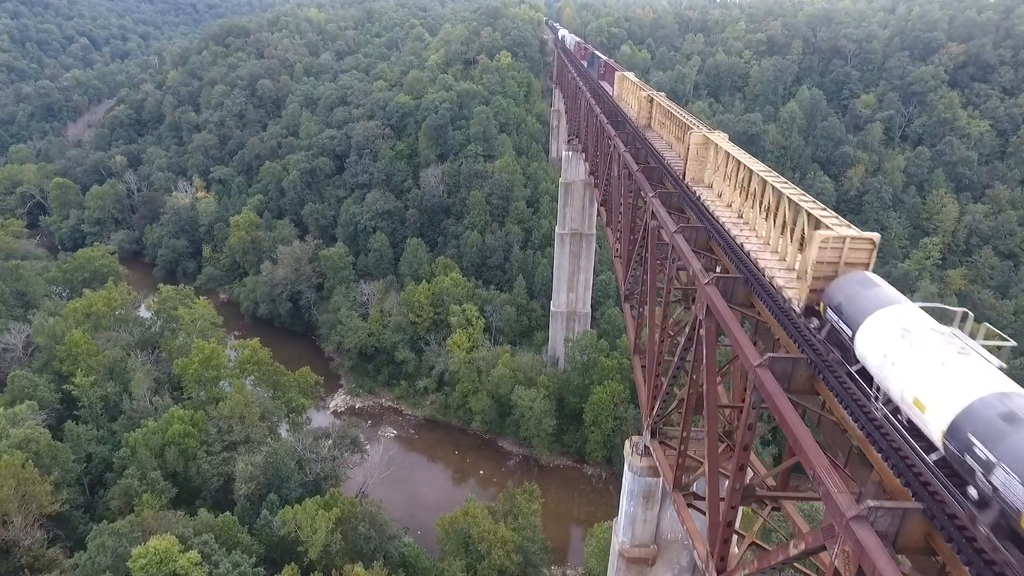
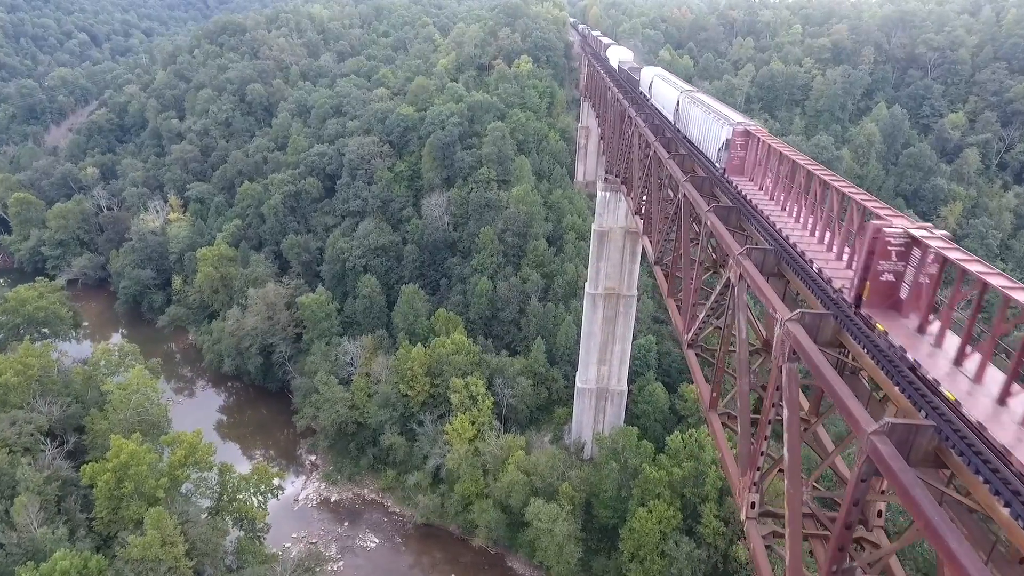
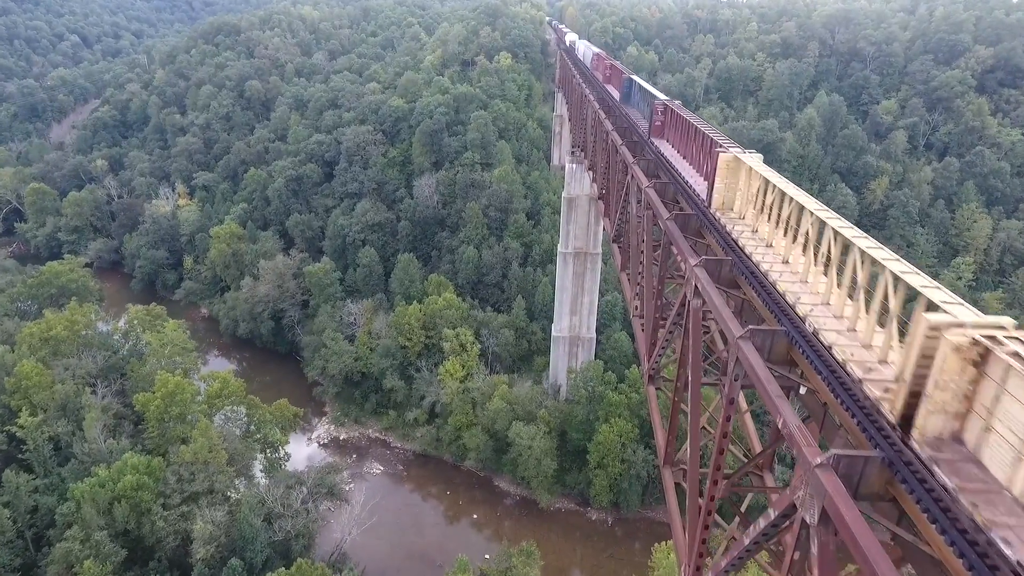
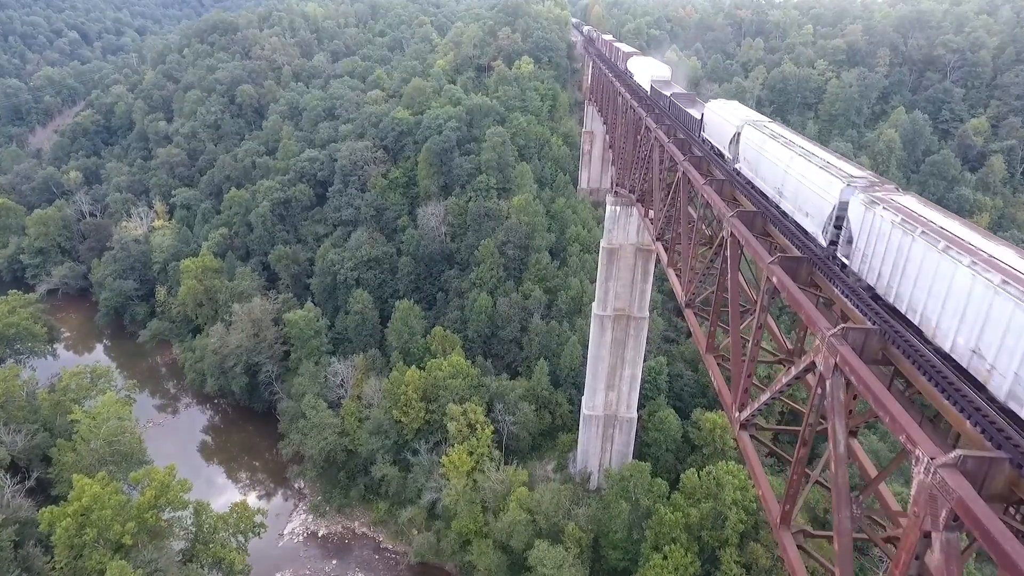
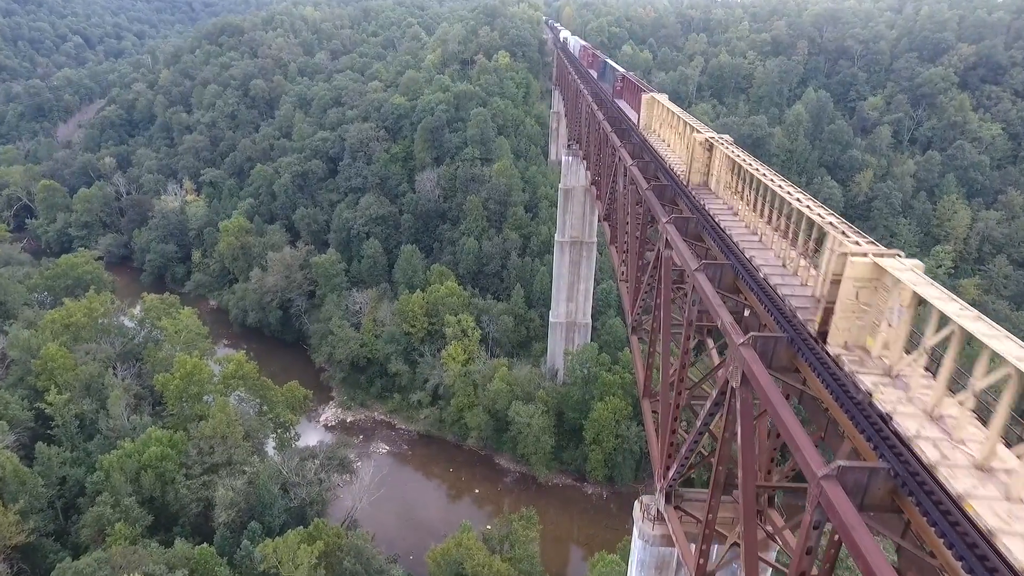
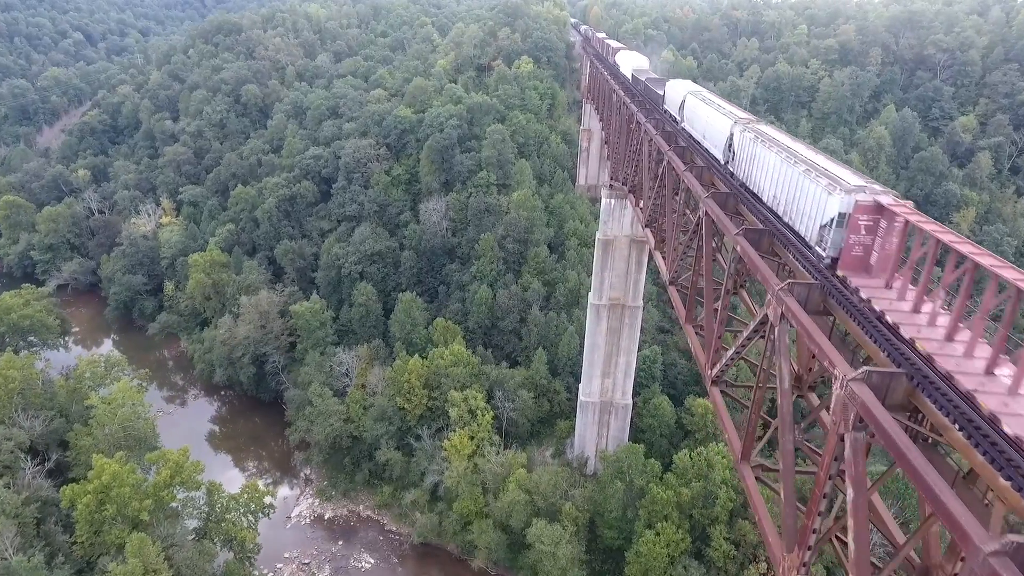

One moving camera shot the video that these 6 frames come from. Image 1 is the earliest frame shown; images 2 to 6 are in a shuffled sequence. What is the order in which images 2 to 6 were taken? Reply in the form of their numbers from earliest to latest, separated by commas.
5, 3, 2, 6, 4
